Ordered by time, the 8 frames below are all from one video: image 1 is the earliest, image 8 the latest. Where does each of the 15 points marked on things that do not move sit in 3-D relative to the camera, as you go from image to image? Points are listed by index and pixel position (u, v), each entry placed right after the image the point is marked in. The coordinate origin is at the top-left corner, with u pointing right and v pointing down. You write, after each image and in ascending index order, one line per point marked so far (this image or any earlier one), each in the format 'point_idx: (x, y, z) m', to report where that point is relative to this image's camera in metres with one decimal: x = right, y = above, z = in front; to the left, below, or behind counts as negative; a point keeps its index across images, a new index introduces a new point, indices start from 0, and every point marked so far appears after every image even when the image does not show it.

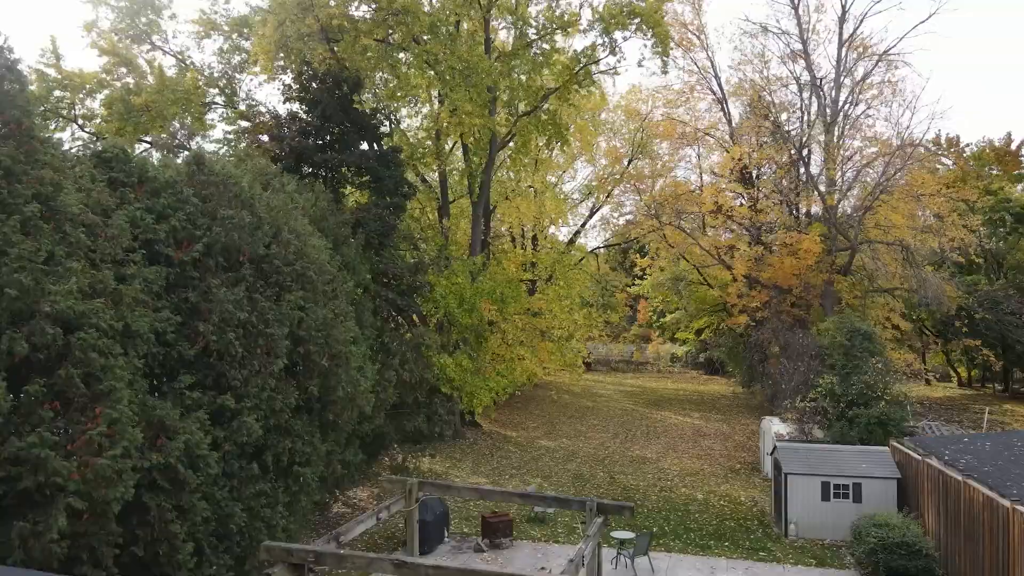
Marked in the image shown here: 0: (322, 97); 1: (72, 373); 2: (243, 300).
0: (-5.1, +5.0, +19.7) m
1: (-5.4, -1.1, +9.2) m
2: (-4.9, -0.2, +13.6) m
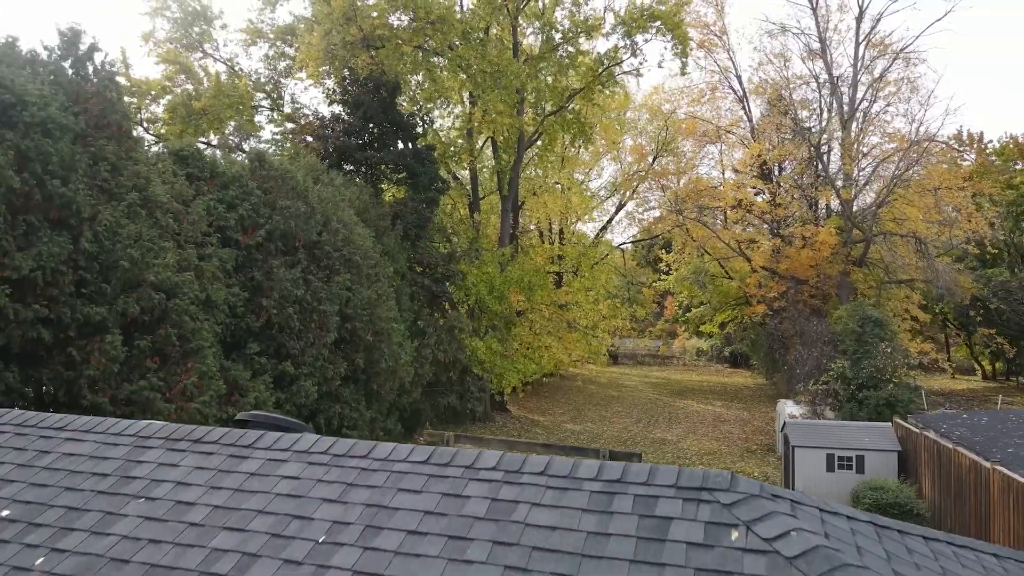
0: (-4.3, +5.4, +21.6) m
1: (-5.1, -0.7, +11.1) m
2: (-4.4, +0.2, +15.5) m
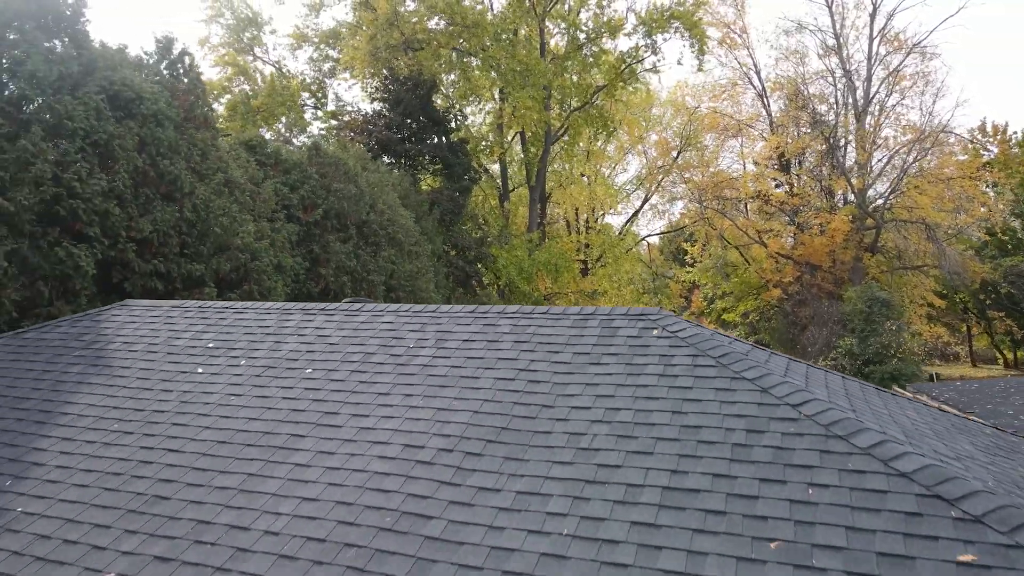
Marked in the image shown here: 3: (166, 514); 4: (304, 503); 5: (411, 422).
0: (-3.5, +6.1, +23.9) m
1: (-4.7, 0.0, +13.4) m
2: (-3.8, +0.8, +17.8) m
3: (-1.7, -1.1, +3.7) m
4: (-1.0, -1.0, +3.6) m
5: (-0.6, -0.7, +4.1) m
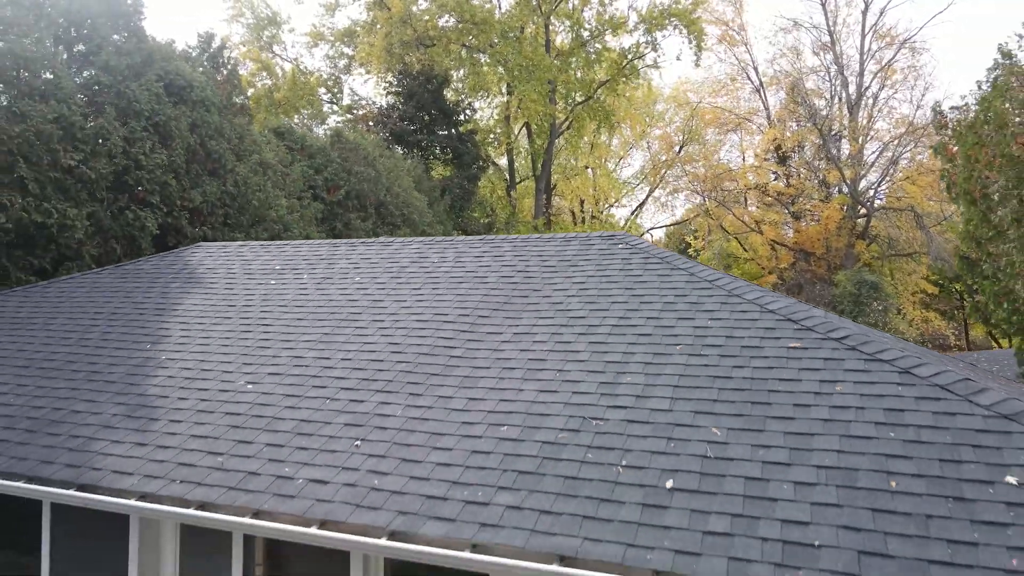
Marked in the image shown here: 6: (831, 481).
0: (-3.3, +6.7, +25.5) m
1: (-4.6, +0.6, +15.1) m
2: (-3.6, +1.5, +19.4) m
3: (-1.7, -0.4, +5.4) m
4: (-1.0, -0.4, +5.2) m
5: (-0.6, -0.1, +5.7) m
6: (+1.3, -0.8, +3.1) m
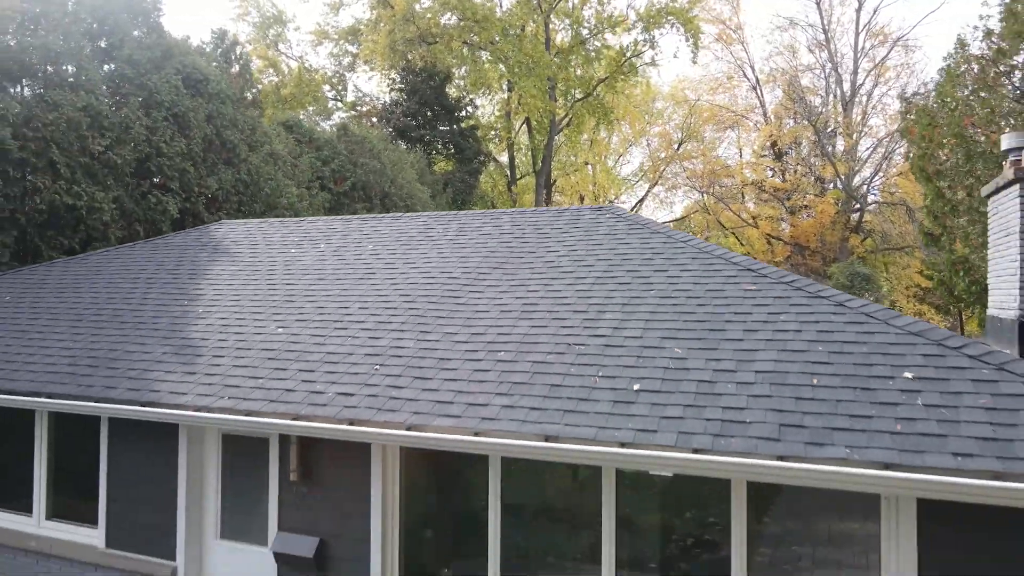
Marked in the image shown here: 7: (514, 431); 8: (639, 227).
0: (-3.3, +7.0, +26.2) m
1: (-4.6, +1.0, +15.8) m
2: (-3.6, +1.8, +20.1) m
3: (-1.8, -0.1, +6.1) m
4: (-1.1, -0.1, +5.9) m
5: (-0.6, +0.2, +6.4) m
6: (+1.3, -0.5, +3.8) m
7: (0.0, -0.7, +3.7) m
8: (+1.1, +0.5, +6.4) m
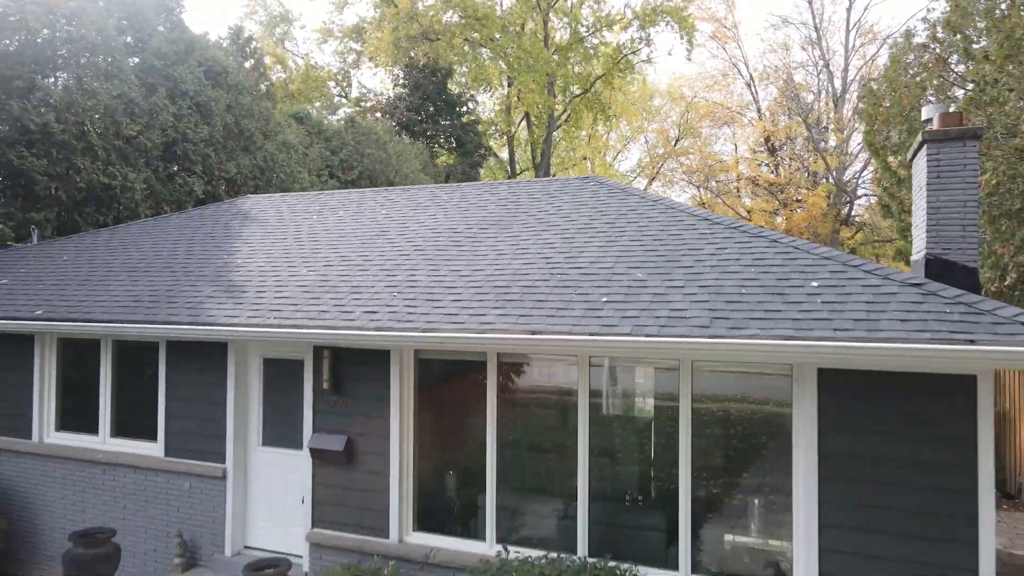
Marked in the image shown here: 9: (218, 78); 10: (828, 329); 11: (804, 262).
0: (-3.3, +7.5, +27.2) m
1: (-4.6, +1.4, +16.8) m
2: (-3.7, +2.2, +21.1) m
3: (-1.8, +0.3, +7.1) m
4: (-1.1, +0.4, +6.9) m
5: (-0.6, +0.7, +7.4) m
6: (+1.2, 0.0, +4.8) m
7: (0.0, -0.3, +4.7) m
8: (+1.0, +0.9, +7.4) m
9: (-5.9, +4.2, +15.0) m
10: (+1.7, -0.2, +4.1) m
11: (+1.9, +0.2, +5.0) m
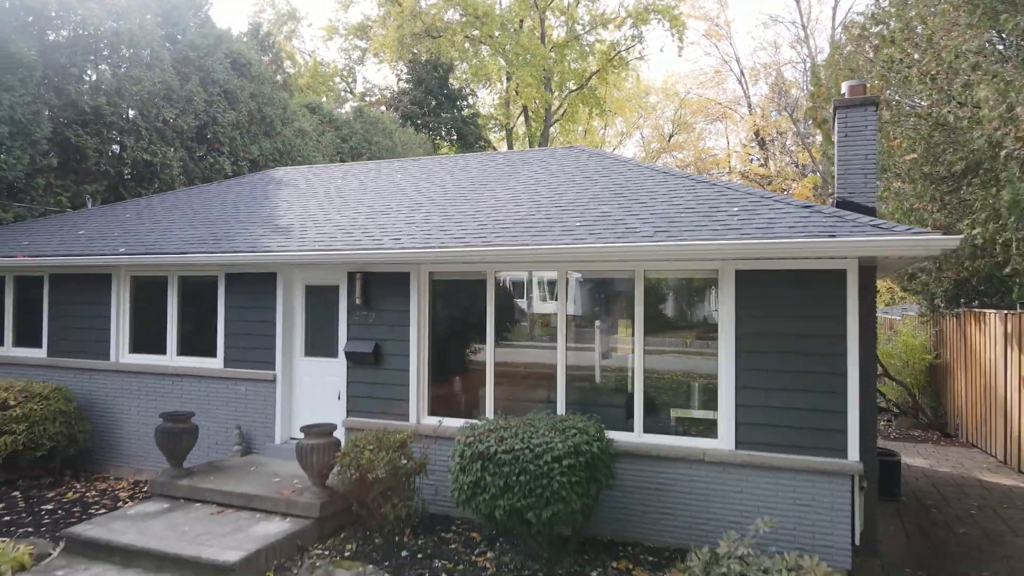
0: (-3.4, +8.1, +28.7) m
1: (-4.7, +2.0, +18.2) m
2: (-3.7, +2.8, +22.6) m
3: (-1.9, +0.9, +8.5) m
4: (-1.1, +1.0, +8.4) m
5: (-0.7, +1.3, +8.9) m
6: (+1.2, +0.6, +6.2) m
7: (-0.1, +0.4, +6.2) m
8: (+1.0, +1.6, +8.9) m
9: (-6.0, +4.8, +16.5) m
10: (+1.7, +0.4, +5.5) m
11: (+1.9, +0.8, +6.4) m
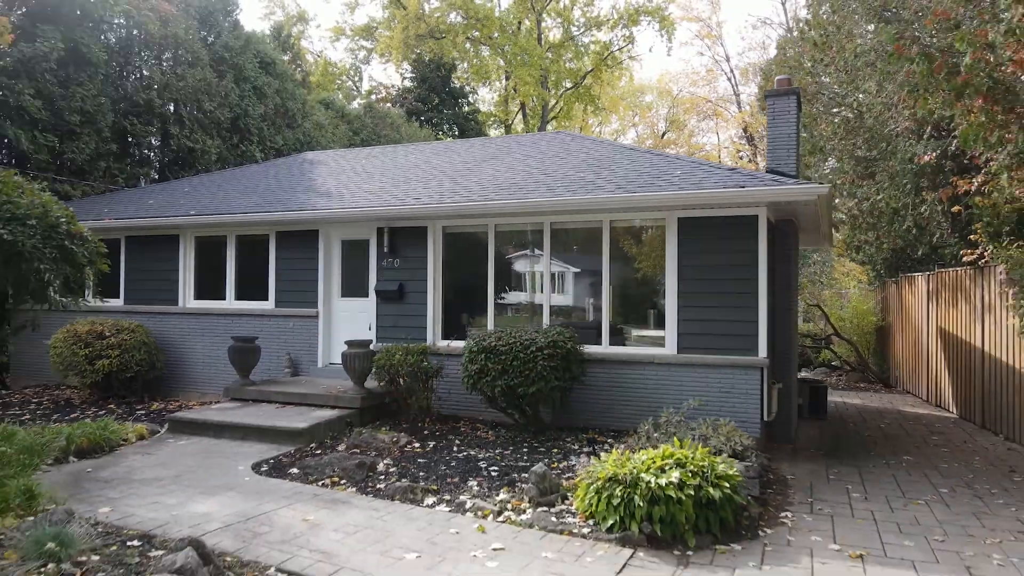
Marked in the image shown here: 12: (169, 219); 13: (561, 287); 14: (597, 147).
0: (-3.4, +8.7, +30.5) m
1: (-4.7, +2.6, +20.1) m
2: (-3.8, +3.4, +24.5) m
3: (-1.9, +1.5, +10.4) m
4: (-1.2, +1.6, +10.2) m
5: (-0.7, +1.9, +10.8) m
6: (+1.1, +1.2, +8.1) m
7: (-0.1, +0.9, +8.1) m
8: (+0.9, +2.1, +10.7) m
9: (-6.0, +5.4, +18.3) m
10: (+1.6, +1.0, +7.4) m
11: (+1.8, +1.4, +8.3) m
12: (-4.6, +0.9, +10.0) m
13: (+0.5, +0.1, +8.3) m
14: (+1.2, +1.8, +9.8) m
